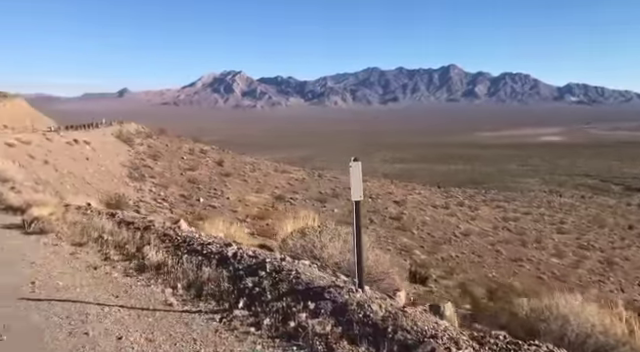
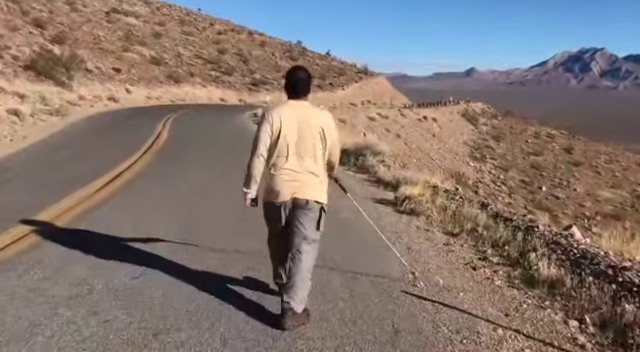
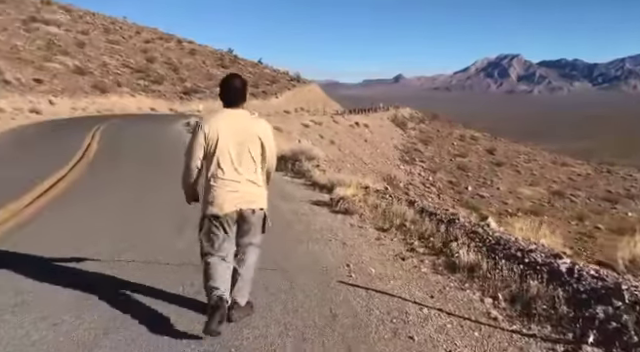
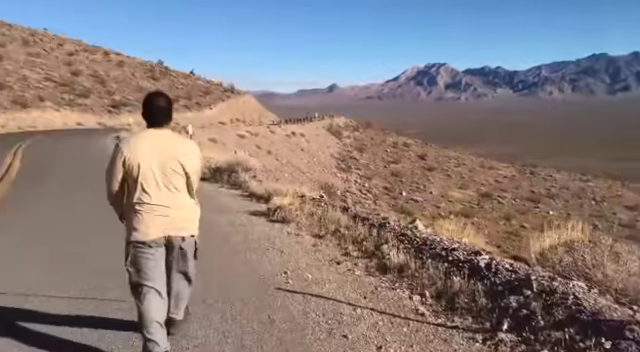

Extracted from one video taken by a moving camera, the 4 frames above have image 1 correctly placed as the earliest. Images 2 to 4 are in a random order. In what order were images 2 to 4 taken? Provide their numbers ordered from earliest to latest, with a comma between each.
4, 3, 2
